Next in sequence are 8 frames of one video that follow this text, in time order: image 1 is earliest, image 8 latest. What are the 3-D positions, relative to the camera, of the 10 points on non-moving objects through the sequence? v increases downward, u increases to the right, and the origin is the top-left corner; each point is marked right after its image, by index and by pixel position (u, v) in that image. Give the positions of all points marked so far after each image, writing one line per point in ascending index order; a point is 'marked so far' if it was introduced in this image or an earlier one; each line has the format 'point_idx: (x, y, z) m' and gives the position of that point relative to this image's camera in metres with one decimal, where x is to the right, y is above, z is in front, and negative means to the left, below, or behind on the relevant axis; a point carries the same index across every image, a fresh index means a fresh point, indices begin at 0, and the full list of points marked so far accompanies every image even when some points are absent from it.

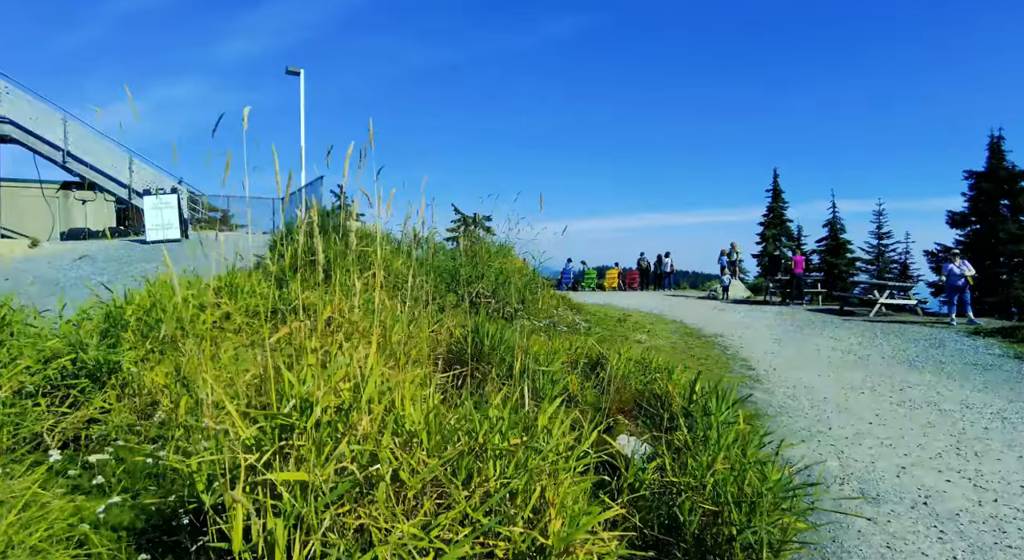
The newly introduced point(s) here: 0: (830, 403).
0: (+3.5, -1.4, +8.0) m
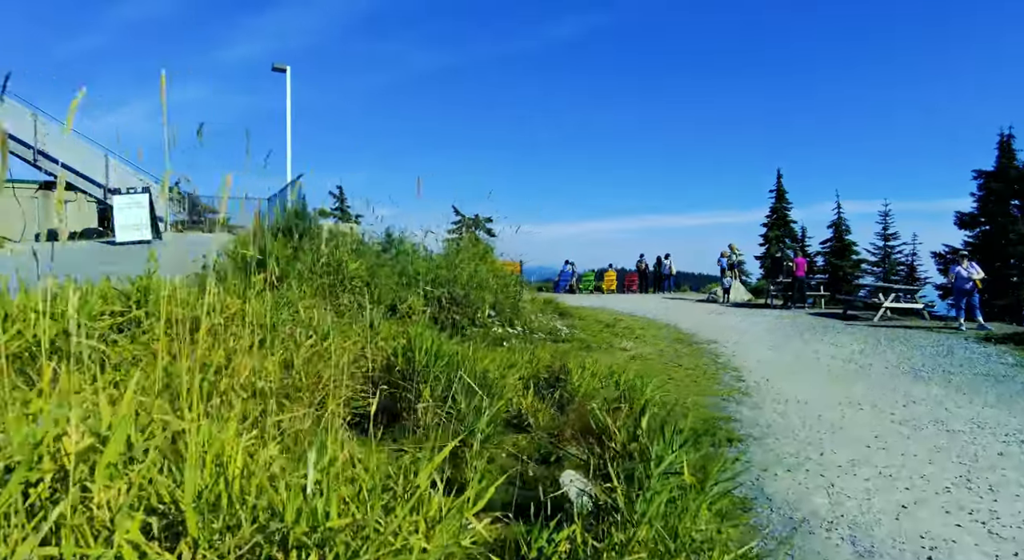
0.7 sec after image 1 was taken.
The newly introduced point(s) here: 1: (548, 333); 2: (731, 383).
0: (+3.1, -1.4, +7.2) m
1: (+0.6, -0.9, +11.7) m
2: (+2.9, -1.3, +9.4) m
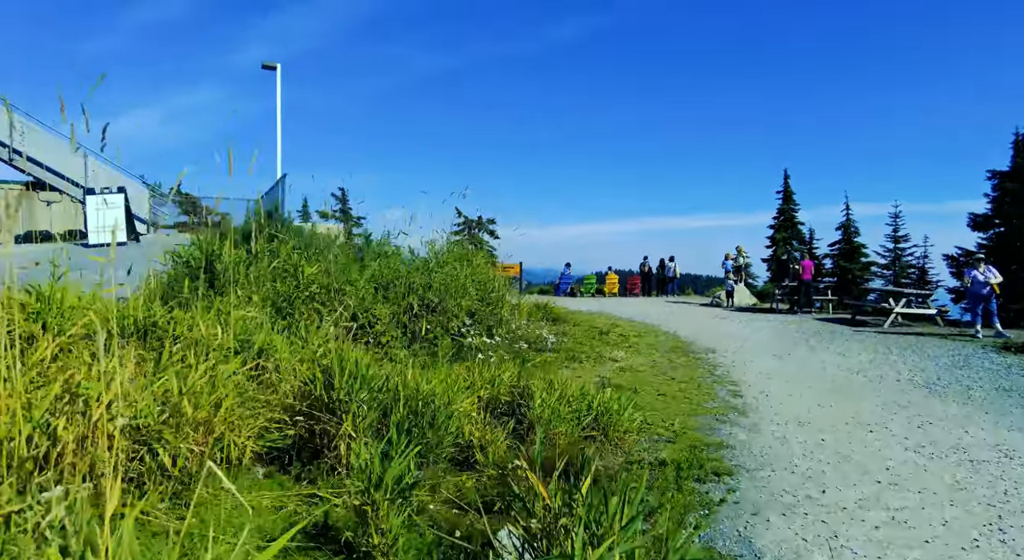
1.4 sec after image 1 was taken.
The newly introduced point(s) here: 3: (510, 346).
0: (+2.8, -1.5, +6.3) m
1: (+0.3, -1.0, +10.9) m
2: (+2.5, -1.4, +8.5) m
3: (0.0, -0.9, +10.0) m
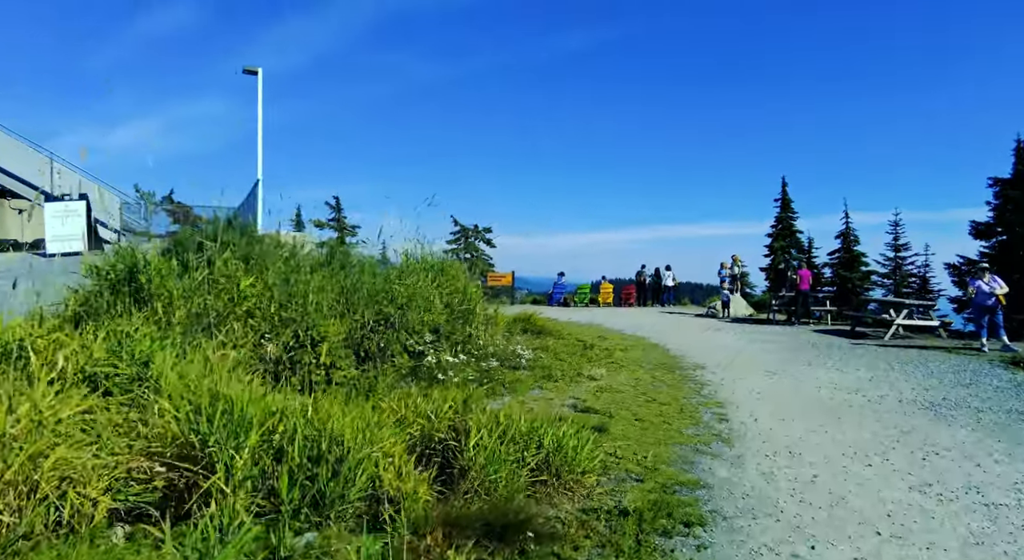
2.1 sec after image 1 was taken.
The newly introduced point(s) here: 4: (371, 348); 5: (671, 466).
0: (+2.4, -1.6, +5.5) m
1: (-0.1, -1.2, +10.1) m
2: (+2.1, -1.6, +7.7) m
3: (-0.4, -1.1, +9.2) m
4: (-1.6, -0.8, +8.1) m
5: (+1.3, -1.5, +5.9) m
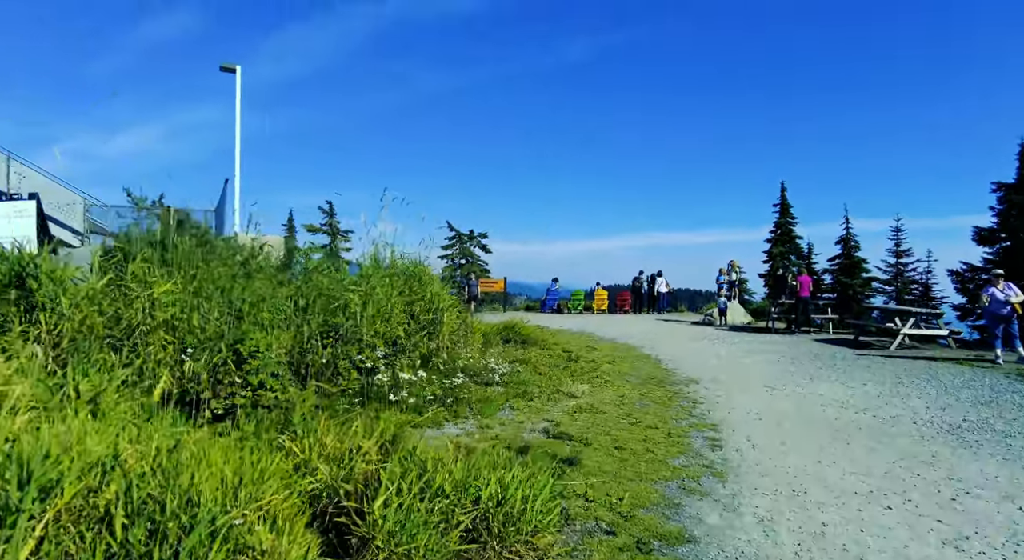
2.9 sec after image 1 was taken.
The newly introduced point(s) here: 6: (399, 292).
0: (+2.0, -1.6, +4.5) m
1: (-0.5, -1.3, +9.1) m
2: (+1.8, -1.6, +6.7) m
3: (-0.8, -1.2, +8.2) m
4: (-2.0, -0.8, +7.1) m
5: (+1.0, -1.6, +4.9) m
6: (-1.4, -0.1, +9.1) m
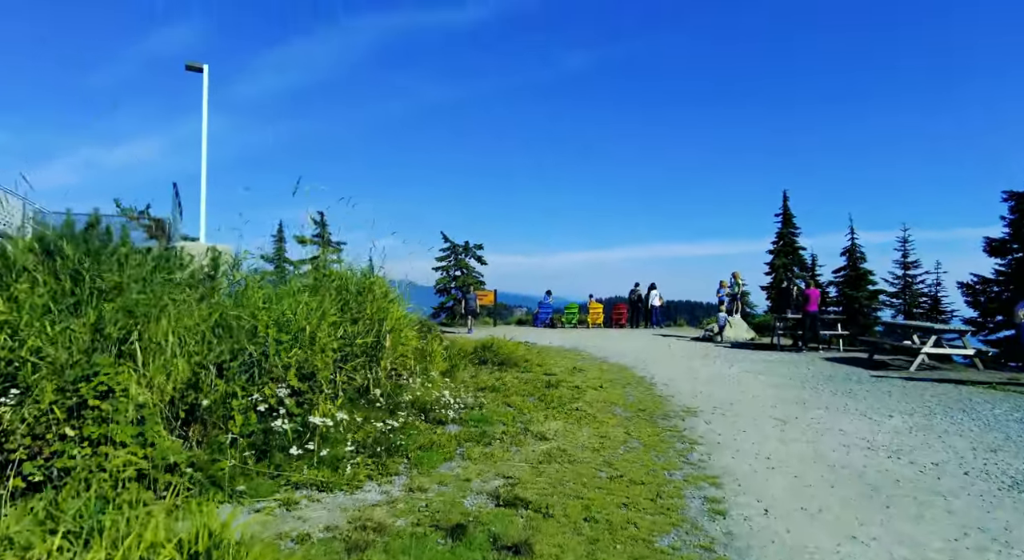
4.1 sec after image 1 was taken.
0: (+1.6, -1.7, +2.9) m
1: (-0.9, -1.4, +7.5) m
2: (+1.3, -1.7, +5.1) m
3: (-1.3, -1.3, +6.6) m
4: (-2.4, -1.0, +5.5) m
5: (+0.5, -1.7, +3.3) m
6: (-1.9, -0.3, +7.5) m
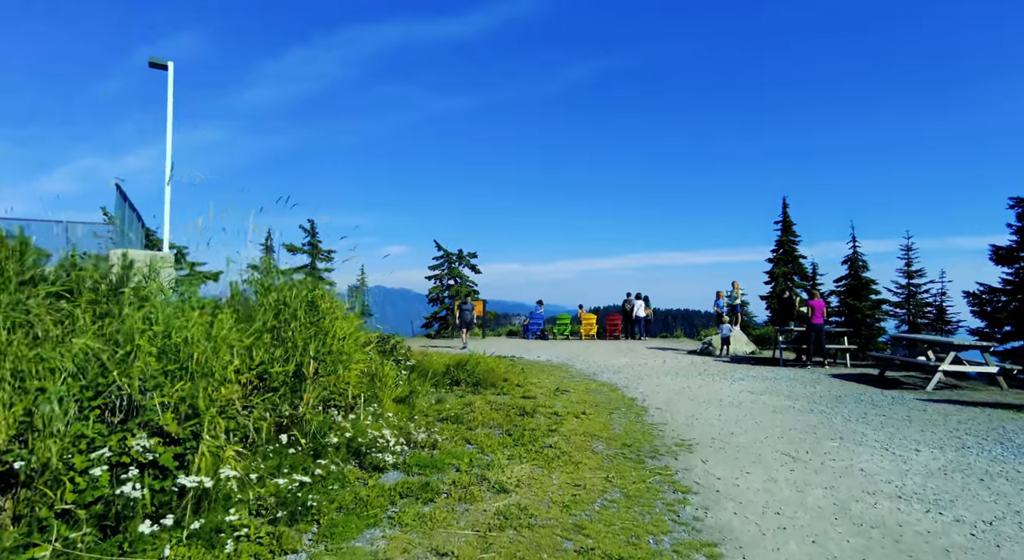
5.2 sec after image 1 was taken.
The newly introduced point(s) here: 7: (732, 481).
0: (+1.2, -1.8, +1.5) m
1: (-1.3, -1.6, +6.1) m
2: (+0.9, -1.8, +3.7) m
3: (-1.7, -1.4, +5.2) m
4: (-2.8, -1.1, +4.1) m
5: (+0.1, -1.7, +1.9) m
6: (-2.3, -0.4, +6.1) m
7: (+2.1, -1.9, +6.8) m
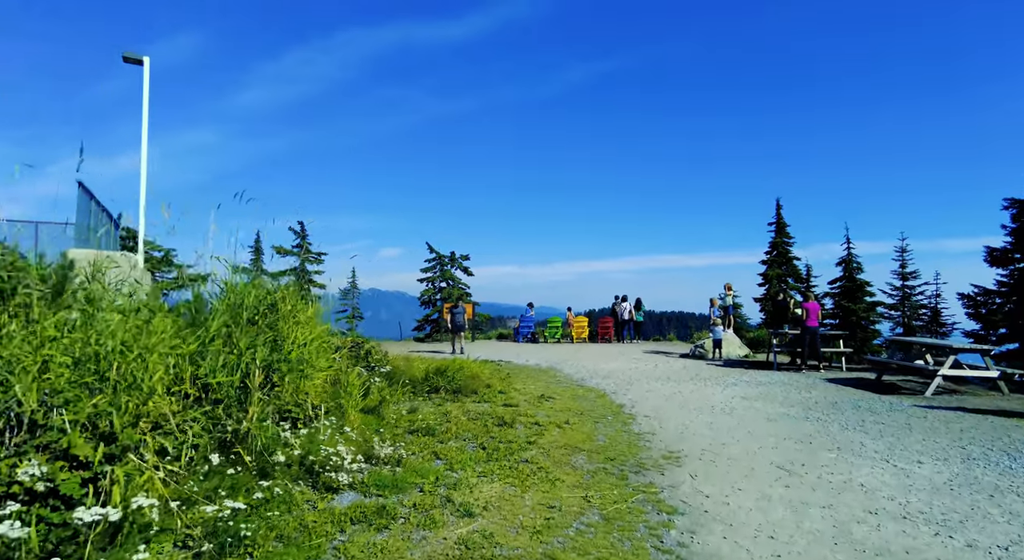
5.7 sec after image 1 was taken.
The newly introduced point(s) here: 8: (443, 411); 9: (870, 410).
0: (+1.0, -1.8, +0.9) m
1: (-1.6, -1.6, +5.5) m
2: (+0.7, -1.8, +3.1) m
3: (-1.9, -1.4, +4.6) m
4: (-3.1, -1.1, +3.5) m
5: (-0.1, -1.7, +1.3) m
6: (-2.5, -0.4, +5.5) m
7: (+1.8, -1.9, +6.2) m
8: (-0.9, -1.7, +9.5) m
9: (+5.9, -2.1, +11.7) m
